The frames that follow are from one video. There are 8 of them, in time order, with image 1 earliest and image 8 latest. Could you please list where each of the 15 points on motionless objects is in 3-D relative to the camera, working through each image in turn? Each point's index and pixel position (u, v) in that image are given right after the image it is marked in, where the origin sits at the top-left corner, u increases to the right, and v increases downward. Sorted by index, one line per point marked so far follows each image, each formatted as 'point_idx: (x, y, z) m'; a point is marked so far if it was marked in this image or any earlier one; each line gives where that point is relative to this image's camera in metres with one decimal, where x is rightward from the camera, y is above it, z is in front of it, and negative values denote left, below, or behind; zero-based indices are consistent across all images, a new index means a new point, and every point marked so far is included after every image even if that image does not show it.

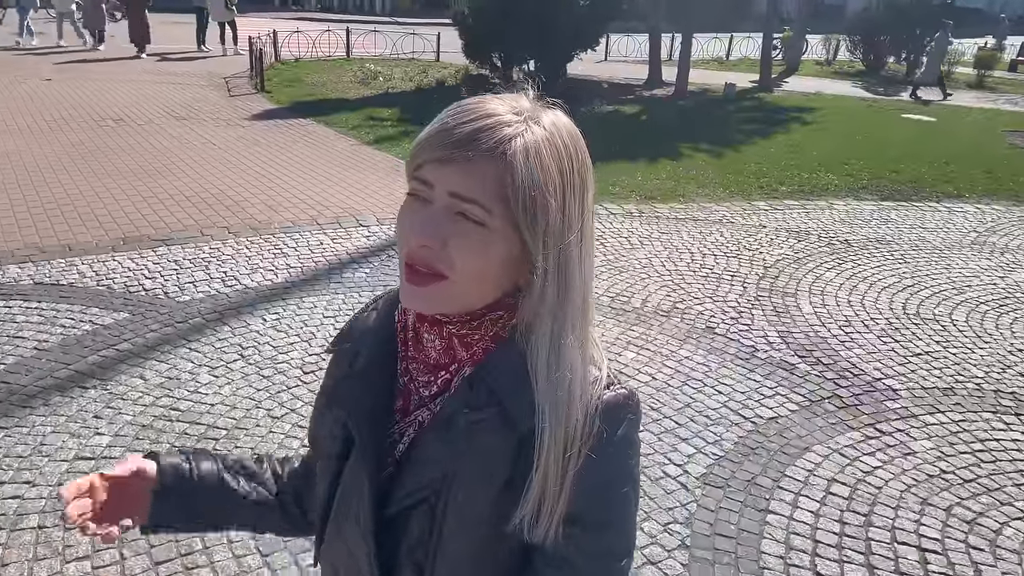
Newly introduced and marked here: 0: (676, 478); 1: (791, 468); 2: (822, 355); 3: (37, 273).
0: (+0.8, -0.9, +3.7) m
1: (+1.4, -0.9, +3.7) m
2: (+2.0, -0.4, +5.0) m
3: (-3.3, +0.1, +5.4) m
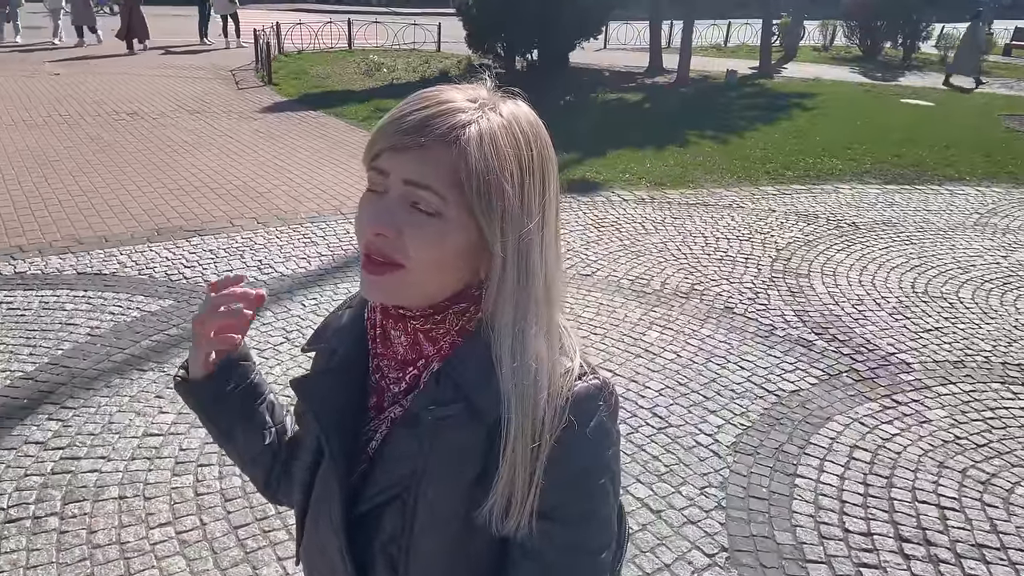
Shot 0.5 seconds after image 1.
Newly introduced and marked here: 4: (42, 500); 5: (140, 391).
0: (+1.0, -0.8, +3.9) m
1: (+1.6, -0.7, +4.0) m
2: (+2.2, -0.3, +5.2) m
3: (-3.1, +0.2, +5.6) m
4: (-1.9, -0.9, +3.1) m
5: (-1.9, -0.5, +4.0) m
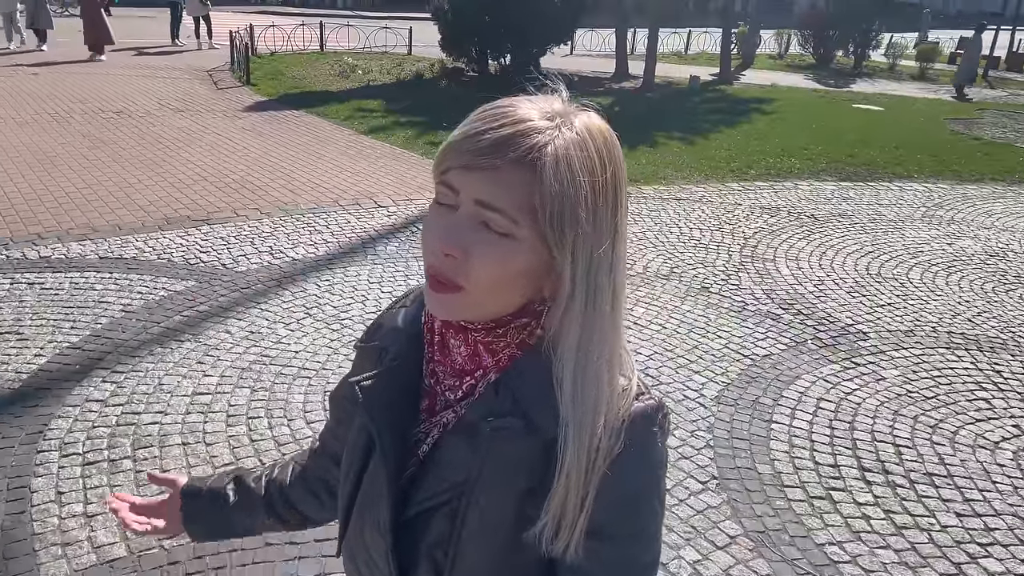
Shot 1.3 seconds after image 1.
0: (+1.0, -0.6, +4.4) m
1: (+1.6, -0.6, +4.5) m
2: (+2.2, -0.1, +5.8) m
3: (-3.1, +0.3, +5.9) m
4: (-1.8, -0.7, +3.5) m
5: (-1.8, -0.4, +4.3) m
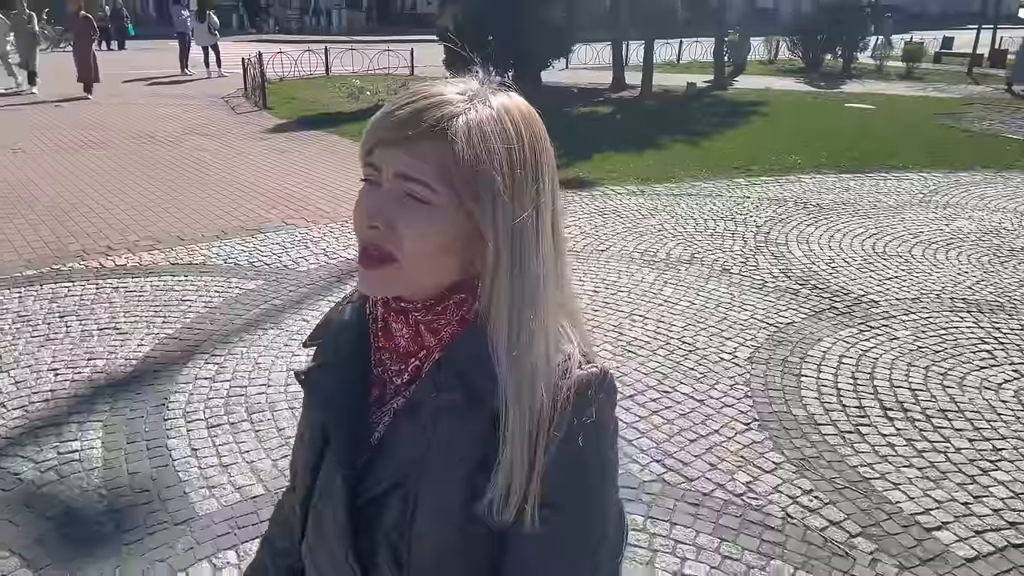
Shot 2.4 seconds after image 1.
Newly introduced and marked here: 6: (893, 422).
0: (+1.4, -0.4, +4.9) m
1: (+1.9, -0.4, +5.0) m
2: (+2.5, 0.0, +6.3) m
3: (-2.8, +0.3, +6.4) m
4: (-1.5, -0.6, +4.0) m
5: (-1.5, -0.3, +4.9) m
6: (+2.0, -0.7, +4.2) m
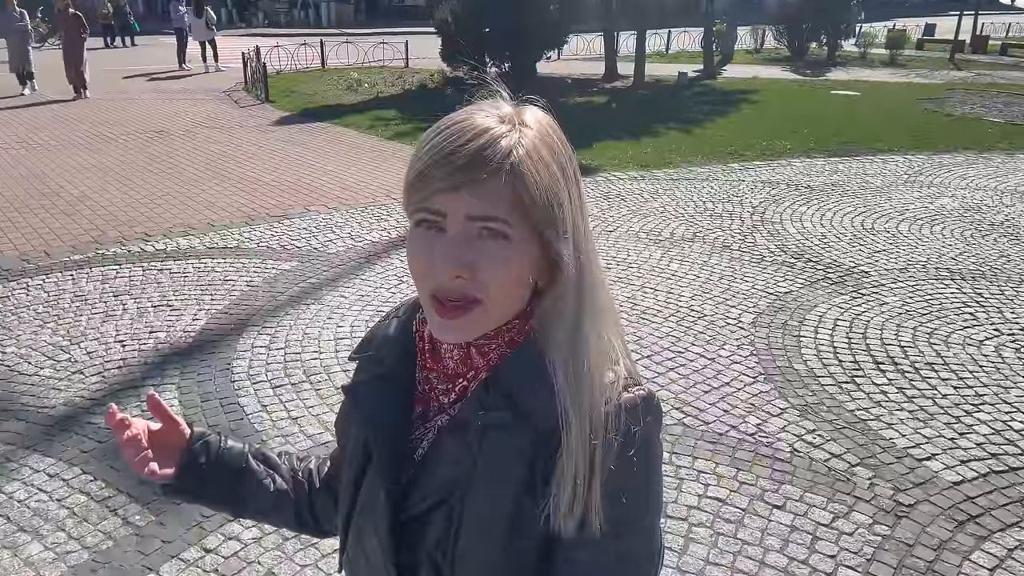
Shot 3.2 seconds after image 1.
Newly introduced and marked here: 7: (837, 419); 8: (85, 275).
0: (+1.6, -0.2, +5.4) m
1: (+2.1, -0.2, +5.5) m
2: (+2.6, +0.3, +6.8) m
3: (-2.7, +0.4, +6.8) m
4: (-1.3, -0.5, +4.4) m
5: (-1.3, -0.2, +5.3) m
6: (+2.2, -0.5, +4.6) m
7: (+1.7, -0.7, +4.1) m
8: (-3.3, +0.1, +6.0) m
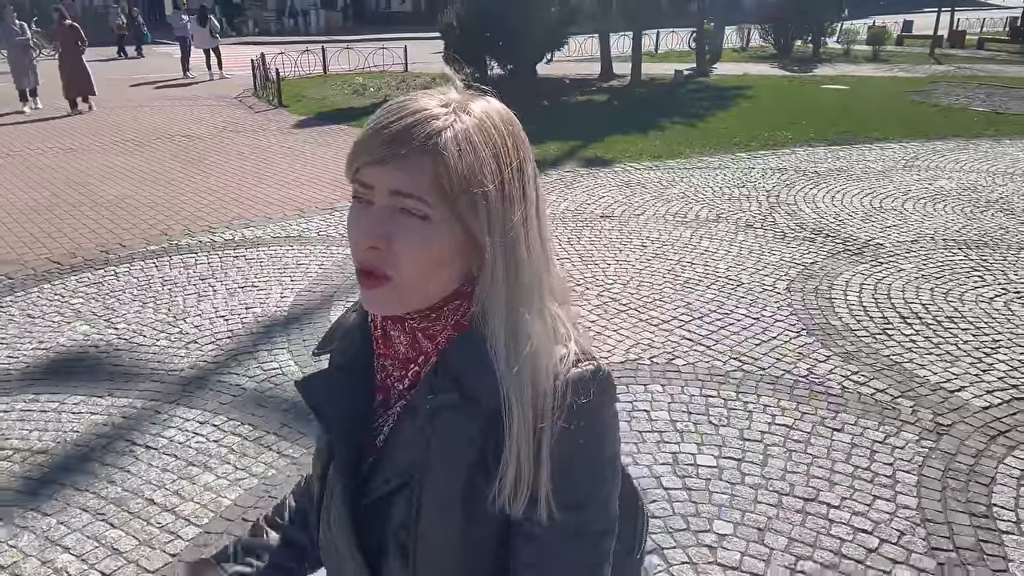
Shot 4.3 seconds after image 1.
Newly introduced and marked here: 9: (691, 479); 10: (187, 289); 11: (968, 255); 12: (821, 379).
0: (+2.0, 0.0, +5.9) m
1: (+2.5, +0.1, +6.1) m
2: (+3.0, +0.5, +7.4) m
3: (-2.3, +0.5, +7.3) m
4: (-0.8, -0.3, +4.9) m
5: (-0.9, 0.0, +5.8) m
6: (+2.7, -0.3, +5.2) m
7: (+2.2, -0.4, +4.7) m
8: (-2.9, +0.2, +6.5) m
9: (+0.8, -0.9, +3.6) m
10: (-2.5, 0.0, +5.9) m
11: (+3.9, +0.3, +6.7) m
12: (+1.8, -0.5, +4.5) m
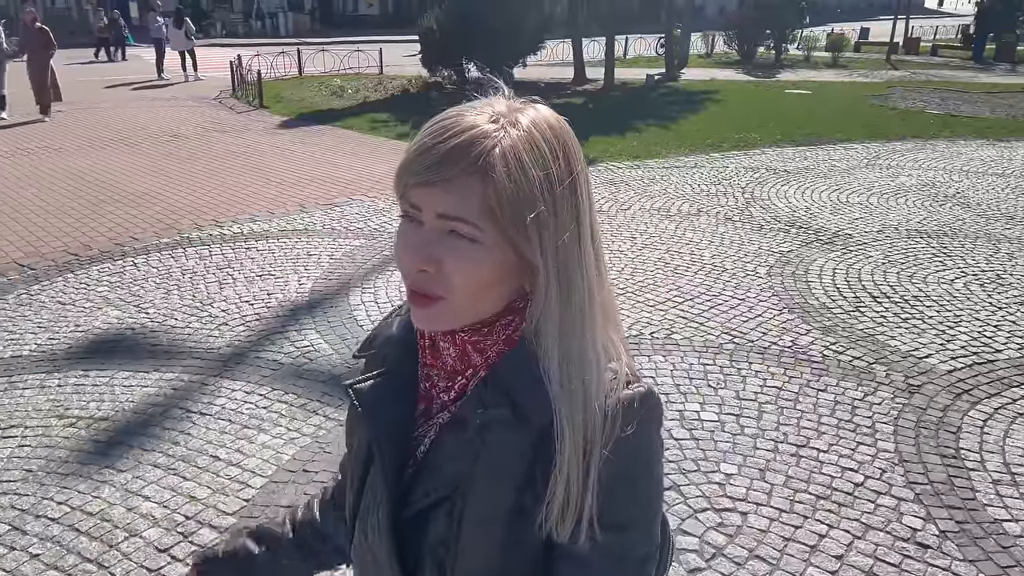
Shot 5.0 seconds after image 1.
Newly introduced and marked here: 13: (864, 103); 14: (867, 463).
0: (+2.0, +0.1, +6.5) m
1: (+2.6, +0.2, +6.6) m
2: (+3.0, +0.7, +7.9) m
3: (-2.3, +0.6, +7.6) m
4: (-0.7, -0.2, +5.3) m
5: (-0.9, +0.1, +6.2) m
6: (+2.7, -0.1, +5.8) m
7: (+2.3, -0.3, +5.2) m
8: (-2.9, +0.3, +6.8) m
9: (+1.0, -0.7, +4.1) m
10: (-2.5, +0.1, +6.3) m
11: (+3.9, +0.4, +7.3) m
12: (+1.9, -0.4, +5.0) m
13: (+7.8, +4.1, +17.1) m
14: (+1.7, -0.9, +3.8) m
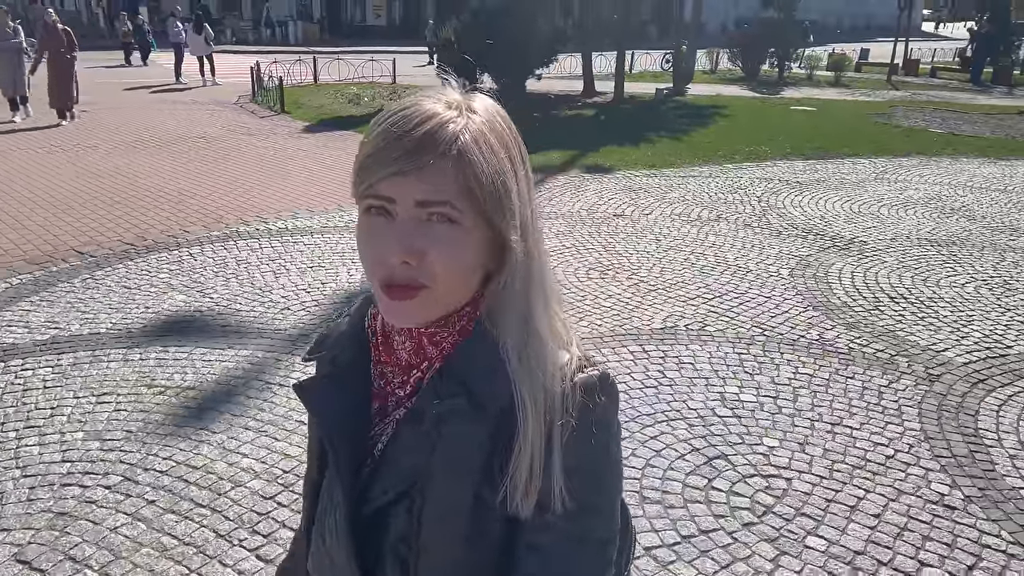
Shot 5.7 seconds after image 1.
0: (+2.3, +0.1, +6.8) m
1: (+2.9, +0.2, +7.0) m
2: (+3.3, +0.6, +8.3) m
3: (-2.0, +0.7, +8.0) m
4: (-0.4, -0.1, +5.7) m
5: (-0.5, +0.1, +6.5) m
6: (+3.1, -0.1, +6.2) m
7: (+2.6, -0.3, +5.6) m
8: (-2.6, +0.4, +7.1) m
9: (+1.3, -0.7, +4.4) m
10: (-2.1, +0.2, +6.6) m
11: (+4.2, +0.4, +7.7) m
12: (+2.2, -0.4, +5.4) m
13: (+8.1, +3.8, +17.6) m
14: (+2.0, -0.8, +4.1) m
